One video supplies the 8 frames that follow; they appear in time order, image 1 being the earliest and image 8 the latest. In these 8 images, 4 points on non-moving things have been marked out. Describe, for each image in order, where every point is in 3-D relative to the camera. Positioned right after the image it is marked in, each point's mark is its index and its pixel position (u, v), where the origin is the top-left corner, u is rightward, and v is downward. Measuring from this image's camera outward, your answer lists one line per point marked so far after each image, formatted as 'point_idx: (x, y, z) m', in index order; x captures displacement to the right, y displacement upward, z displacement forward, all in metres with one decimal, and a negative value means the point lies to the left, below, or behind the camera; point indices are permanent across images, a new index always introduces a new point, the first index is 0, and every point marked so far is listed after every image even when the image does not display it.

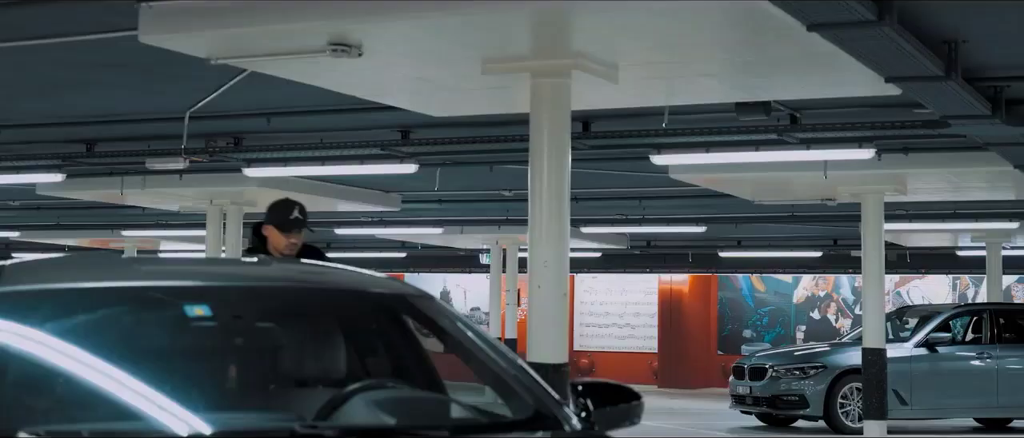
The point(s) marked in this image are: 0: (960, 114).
0: (+2.5, +0.6, +9.3) m
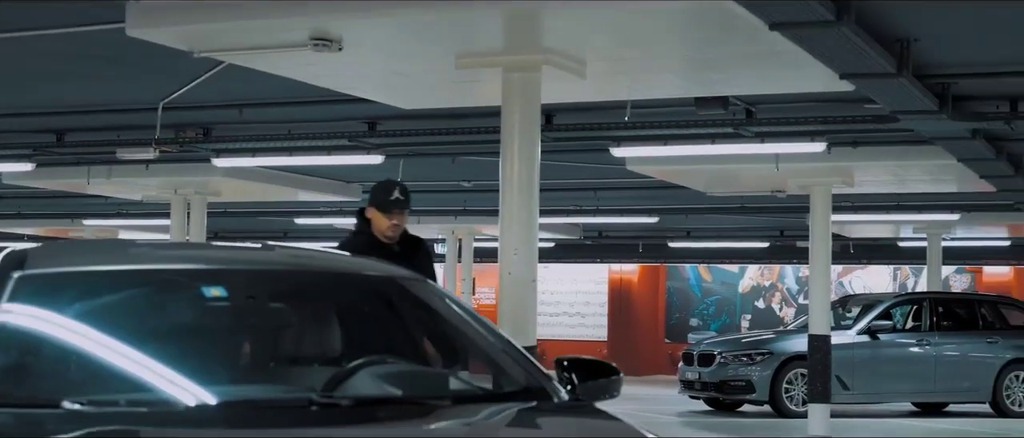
0: (+2.3, +0.6, +9.7) m
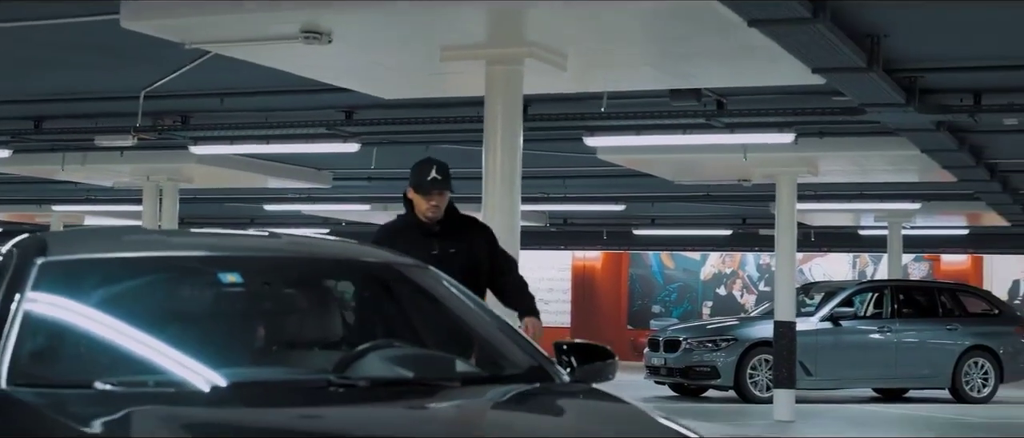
0: (+2.2, +0.7, +10.0) m
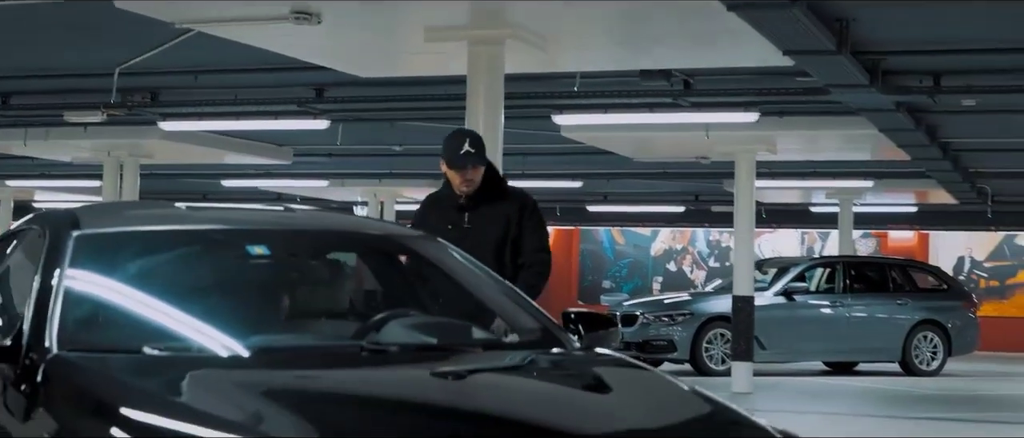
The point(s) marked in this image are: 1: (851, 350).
0: (+2.0, +0.8, +10.3) m
1: (+3.7, -1.4, +18.2) m
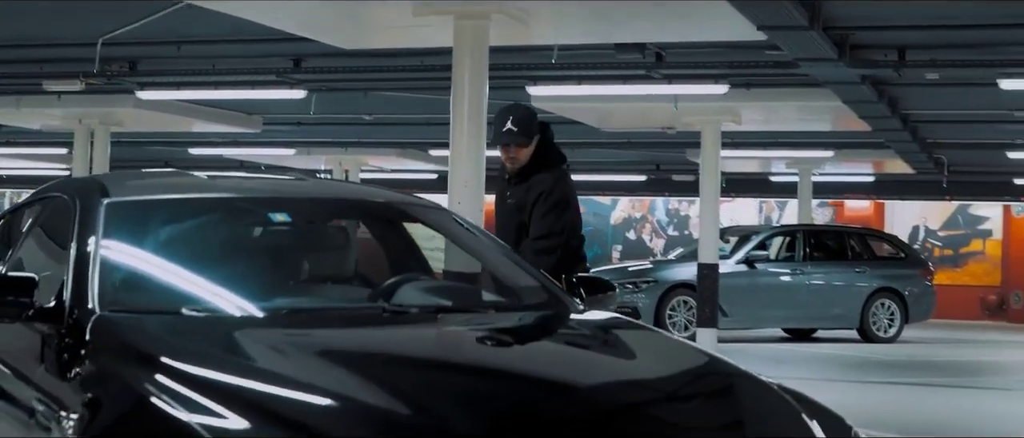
0: (+1.9, +1.0, +10.6) m
1: (+3.4, -1.1, +18.6) m
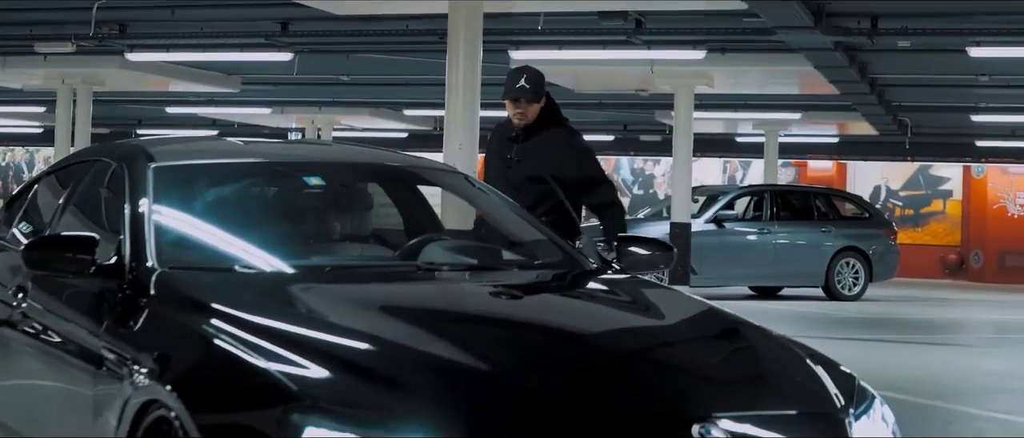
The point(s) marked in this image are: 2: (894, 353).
0: (+1.8, +1.3, +11.0) m
1: (+3.1, -0.6, +19.1) m
2: (+2.8, -1.0, +12.3) m
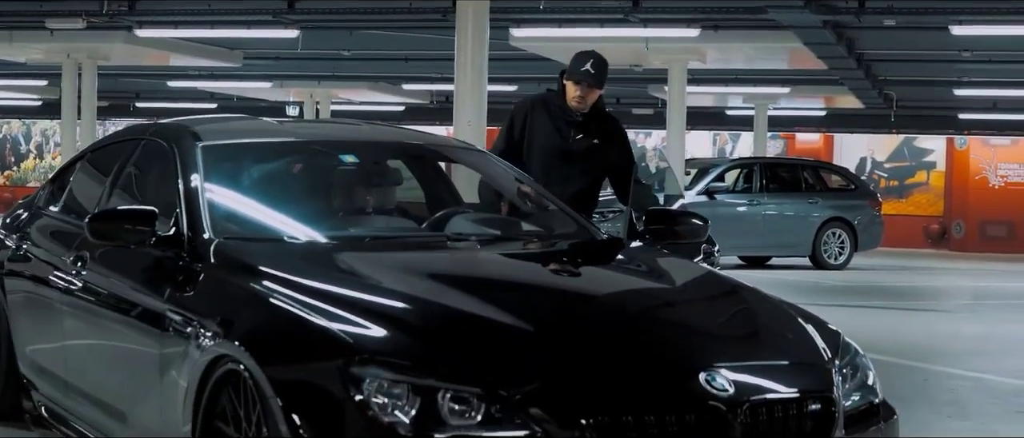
0: (+1.8, +1.5, +11.4) m
1: (+3.0, -0.3, +19.6) m
2: (+2.8, -0.8, +12.8) m
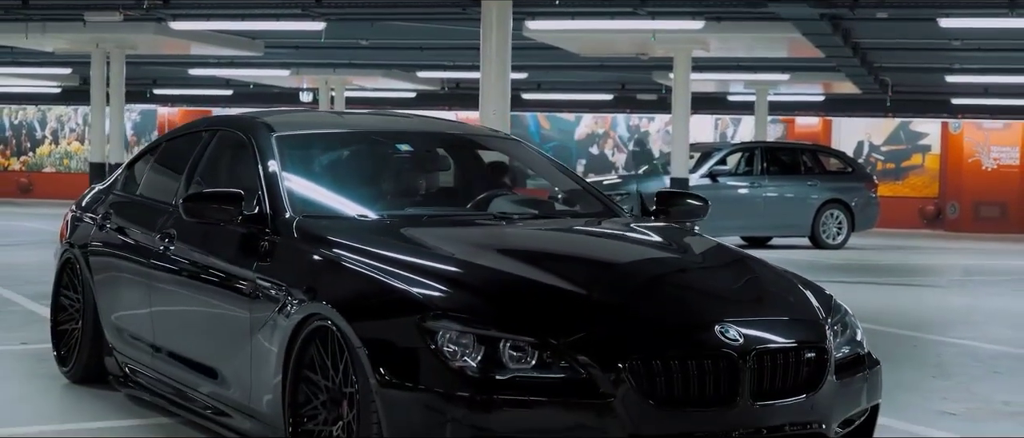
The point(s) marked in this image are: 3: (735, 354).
0: (+2.0, +1.6, +12.2) m
1: (+3.1, -0.1, +20.4) m
2: (+2.9, -0.6, +13.7) m
3: (+0.6, -0.4, +4.8) m
